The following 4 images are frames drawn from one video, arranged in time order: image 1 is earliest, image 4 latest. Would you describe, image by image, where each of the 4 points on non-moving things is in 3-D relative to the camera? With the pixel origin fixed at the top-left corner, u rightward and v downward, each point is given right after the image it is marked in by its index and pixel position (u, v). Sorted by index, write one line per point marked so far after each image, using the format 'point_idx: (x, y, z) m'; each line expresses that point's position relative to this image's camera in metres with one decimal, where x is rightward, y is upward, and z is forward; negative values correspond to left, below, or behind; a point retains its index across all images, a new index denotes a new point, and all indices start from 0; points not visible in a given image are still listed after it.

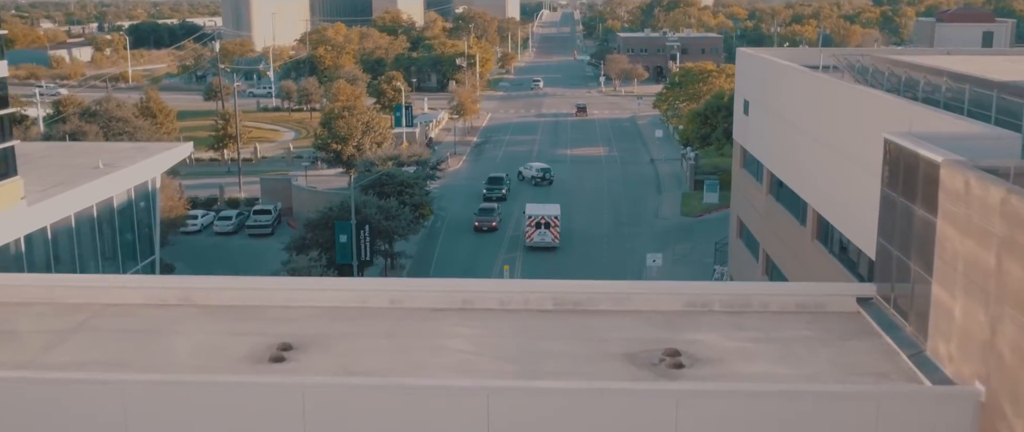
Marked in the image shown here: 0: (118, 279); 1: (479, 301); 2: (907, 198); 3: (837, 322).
0: (-6.4, -1.0, +16.5) m
1: (-0.5, -1.3, +16.0) m
2: (+5.6, +0.2, +14.4) m
3: (+4.9, -1.6, +15.3) m
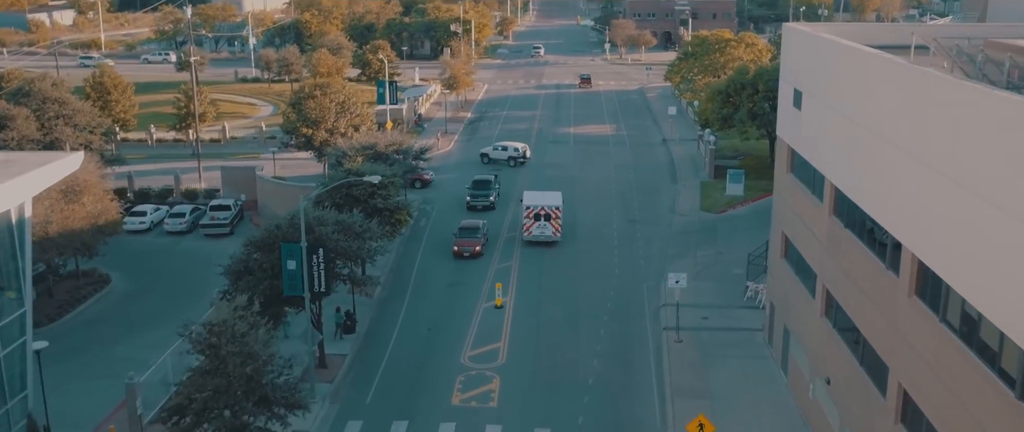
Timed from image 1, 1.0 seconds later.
0: (-6.7, -2.3, +9.3) m
1: (-0.8, -2.7, +8.7) m
2: (+5.3, -1.1, +7.1) m
3: (+4.7, -2.9, +8.1) m
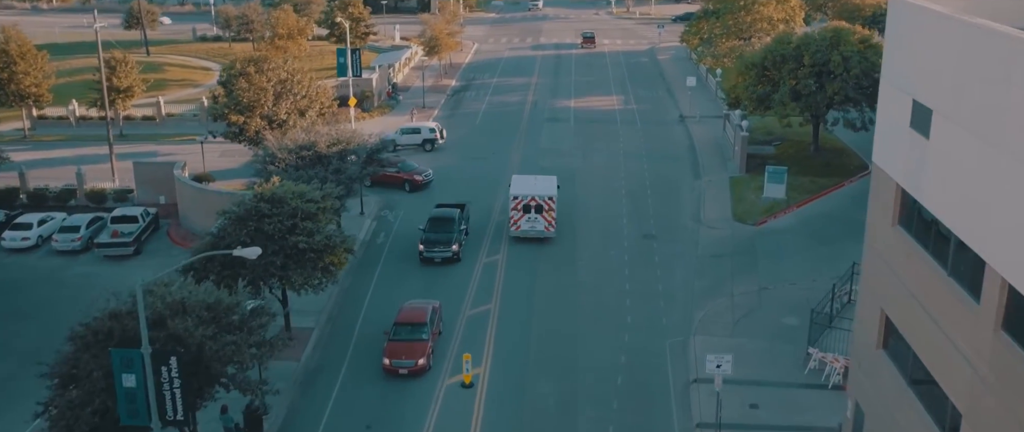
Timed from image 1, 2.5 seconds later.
0: (-7.5, -5.0, -1.0) m
1: (-1.6, -5.3, -1.5) m
2: (+4.6, -3.9, -3.2) m
3: (+3.9, -5.7, -2.2) m
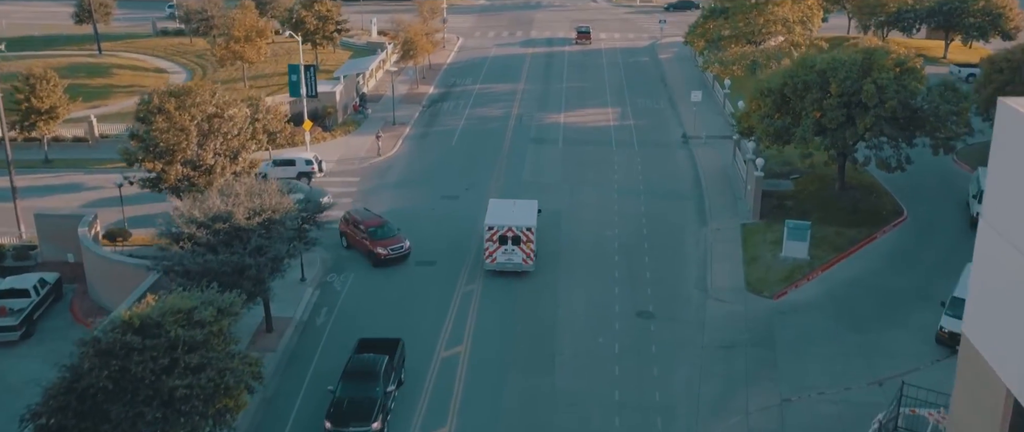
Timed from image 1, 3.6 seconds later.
0: (-8.6, -8.7, -7.4) m
1: (-2.7, -9.0, -8.0) m
2: (+3.5, -7.7, -9.7) m
3: (+2.8, -9.4, -8.6) m
